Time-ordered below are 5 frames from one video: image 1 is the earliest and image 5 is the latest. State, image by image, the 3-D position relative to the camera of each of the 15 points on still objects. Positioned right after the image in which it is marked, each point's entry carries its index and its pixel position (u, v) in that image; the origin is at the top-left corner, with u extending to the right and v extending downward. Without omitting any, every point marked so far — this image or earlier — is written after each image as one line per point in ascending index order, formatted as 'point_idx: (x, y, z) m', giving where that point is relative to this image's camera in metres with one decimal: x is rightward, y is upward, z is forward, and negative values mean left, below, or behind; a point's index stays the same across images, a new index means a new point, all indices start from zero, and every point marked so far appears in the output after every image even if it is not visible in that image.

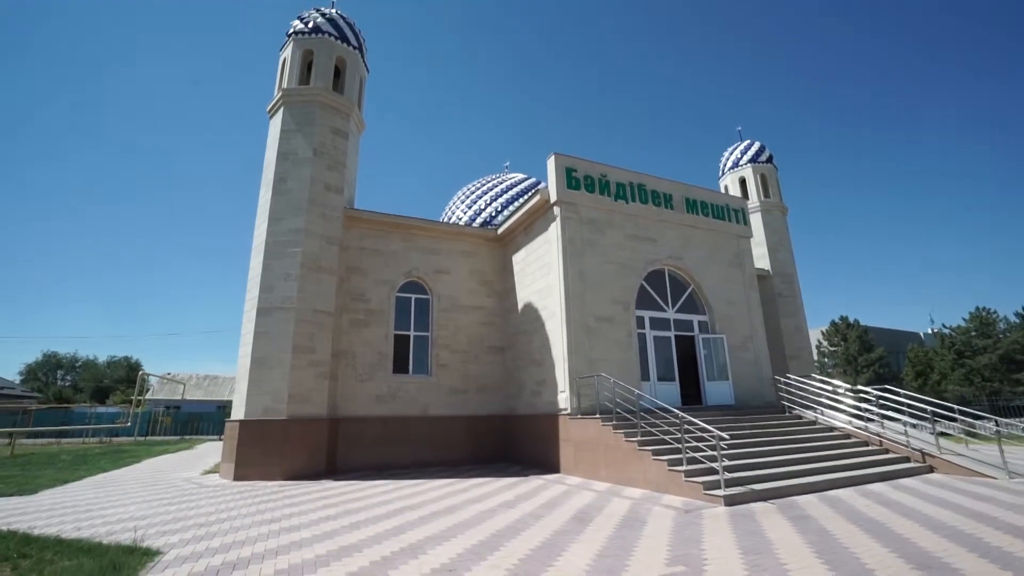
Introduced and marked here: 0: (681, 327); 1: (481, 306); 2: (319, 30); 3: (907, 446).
0: (+4.3, -1.0, +12.9) m
1: (-0.9, -0.5, +14.0) m
2: (-5.2, +7.0, +13.6) m
3: (+7.4, -3.0, +9.5) m
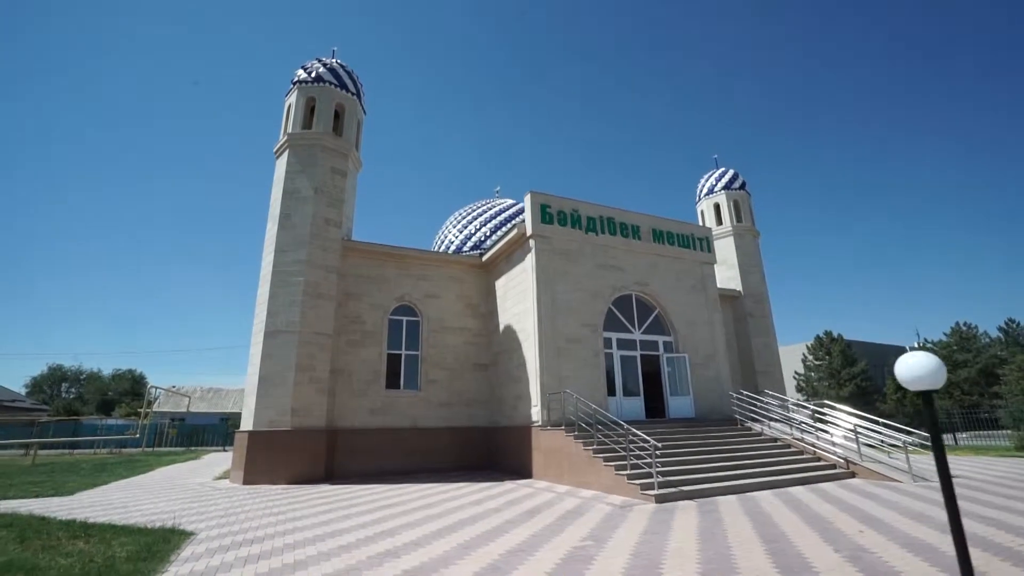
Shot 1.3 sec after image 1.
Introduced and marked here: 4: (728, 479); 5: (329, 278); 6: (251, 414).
0: (+3.8, -1.6, +14.3) m
1: (-1.4, -1.1, +15.4) m
2: (-5.7, +6.3, +15.2) m
3: (+6.9, -3.6, +10.8) m
4: (+3.8, -3.5, +9.1) m
5: (-4.9, +0.3, +13.6) m
6: (-6.3, -3.0, +12.2) m
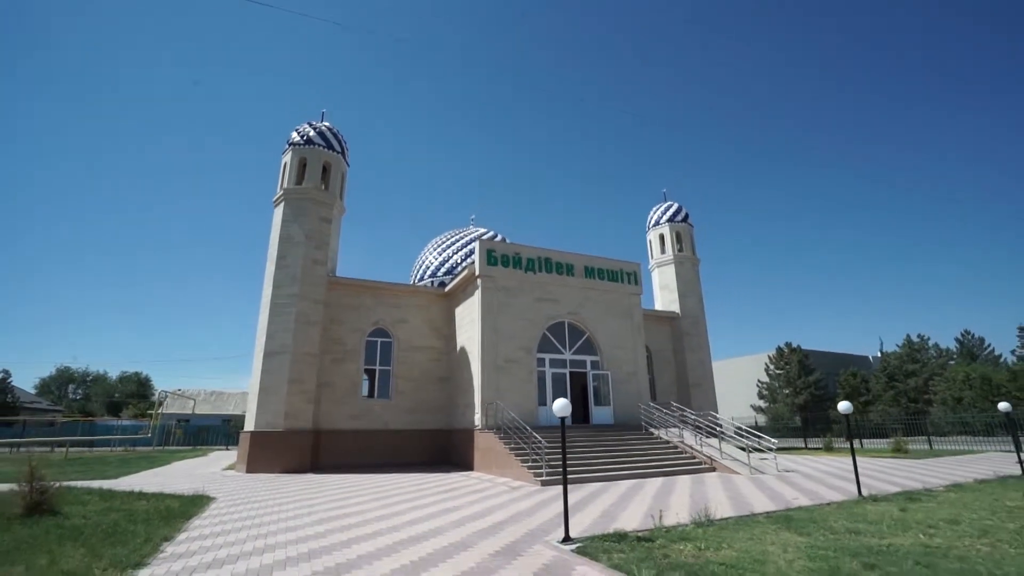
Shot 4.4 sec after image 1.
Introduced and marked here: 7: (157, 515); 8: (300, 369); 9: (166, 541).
0: (+2.2, -2.6, +17.4) m
1: (-3.0, -2.1, +18.5) m
2: (-7.3, +5.4, +18.4) m
3: (+5.3, -4.6, +13.9) m
4: (+2.2, -4.4, +12.3) m
5: (-6.5, -0.7, +16.7) m
6: (-7.9, -4.0, +15.4) m
7: (-5.1, -3.3, +7.3) m
8: (-6.7, -2.6, +16.0) m
9: (-4.0, -2.9, +5.8) m
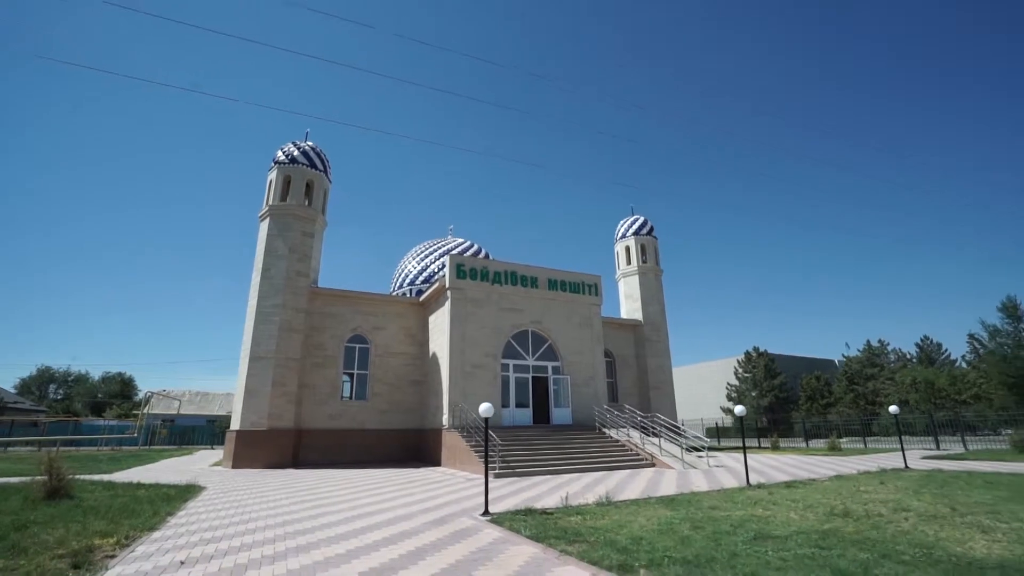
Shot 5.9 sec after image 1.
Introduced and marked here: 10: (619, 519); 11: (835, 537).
0: (+1.0, -3.1, +19.0) m
1: (-4.2, -2.5, +20.0) m
2: (-8.5, +5.0, +19.8) m
3: (+4.1, -5.0, +15.6) m
4: (+1.1, -4.9, +13.8) m
5: (-7.7, -1.0, +18.1) m
6: (-9.1, -4.3, +16.8) m
7: (-6.1, -3.6, +8.7) m
8: (-7.9, -2.9, +17.4) m
9: (-4.9, -3.3, +7.3) m
10: (+1.4, -3.1, +6.7) m
11: (+3.4, -2.6, +5.4) m
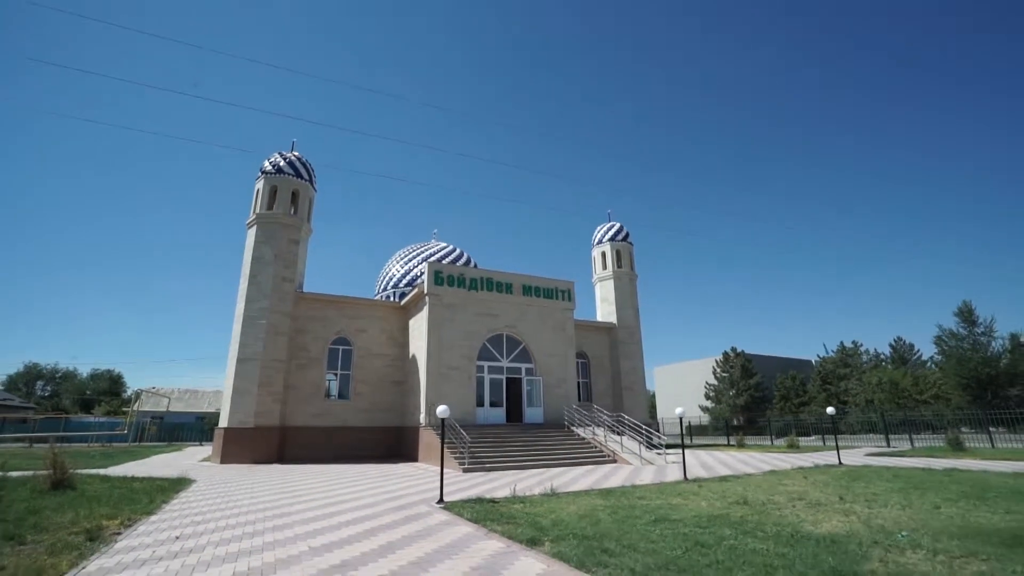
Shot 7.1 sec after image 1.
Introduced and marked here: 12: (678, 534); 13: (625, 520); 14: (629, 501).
0: (0.0, -3.3, +20.1) m
1: (-5.2, -2.7, +21.0) m
2: (-9.4, +4.8, +20.7) m
3: (+3.2, -5.3, +16.7) m
4: (+0.2, -5.1, +14.9) m
5: (-8.6, -1.2, +19.1) m
6: (-10.0, -4.5, +17.7) m
7: (-6.9, -3.9, +9.7) m
8: (-8.8, -3.1, +18.3) m
9: (-5.7, -3.5, +8.3) m
10: (+0.6, -3.4, +7.8) m
11: (+2.6, -3.0, +6.5) m
12: (+1.9, -2.8, +5.6) m
13: (+1.5, -3.0, +6.5) m
14: (+1.9, -3.4, +8.1) m
